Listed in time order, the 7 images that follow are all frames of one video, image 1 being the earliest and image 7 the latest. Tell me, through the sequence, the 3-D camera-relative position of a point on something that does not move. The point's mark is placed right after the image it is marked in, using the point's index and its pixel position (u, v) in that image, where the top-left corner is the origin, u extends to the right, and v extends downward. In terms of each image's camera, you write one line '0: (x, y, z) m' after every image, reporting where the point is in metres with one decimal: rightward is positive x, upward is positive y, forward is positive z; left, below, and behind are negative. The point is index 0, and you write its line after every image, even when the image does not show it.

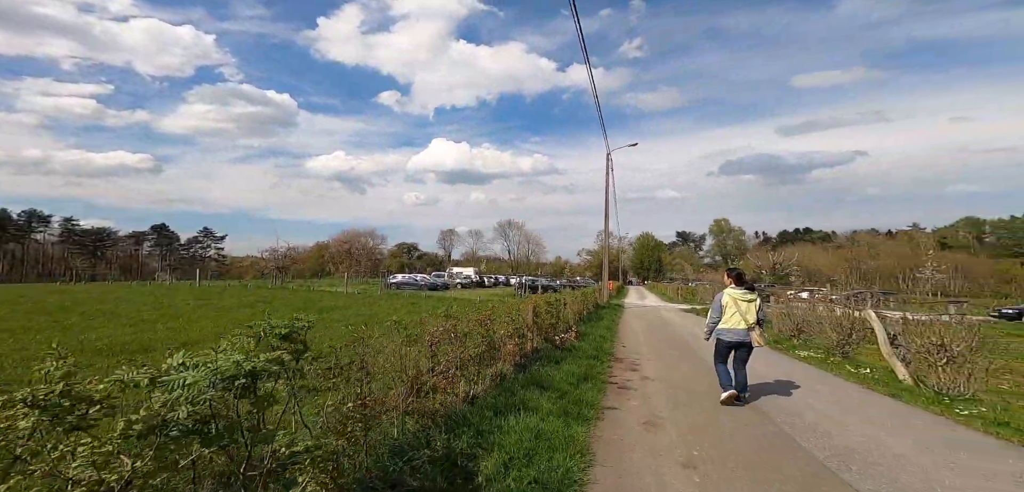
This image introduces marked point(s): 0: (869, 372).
0: (+8.1, -3.0, +11.5) m
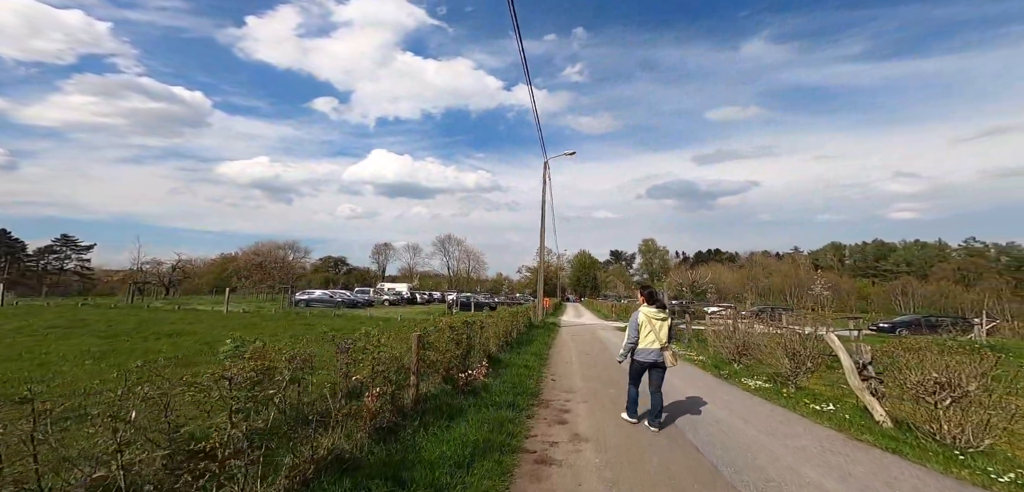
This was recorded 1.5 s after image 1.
0: (+6.1, -3.2, +9.5) m
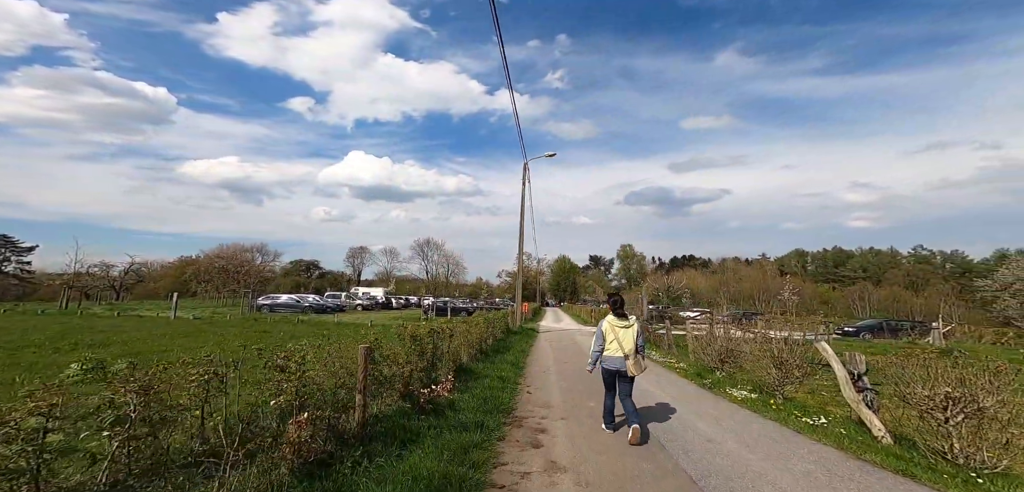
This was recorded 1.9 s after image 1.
0: (+5.6, -3.2, +8.8) m
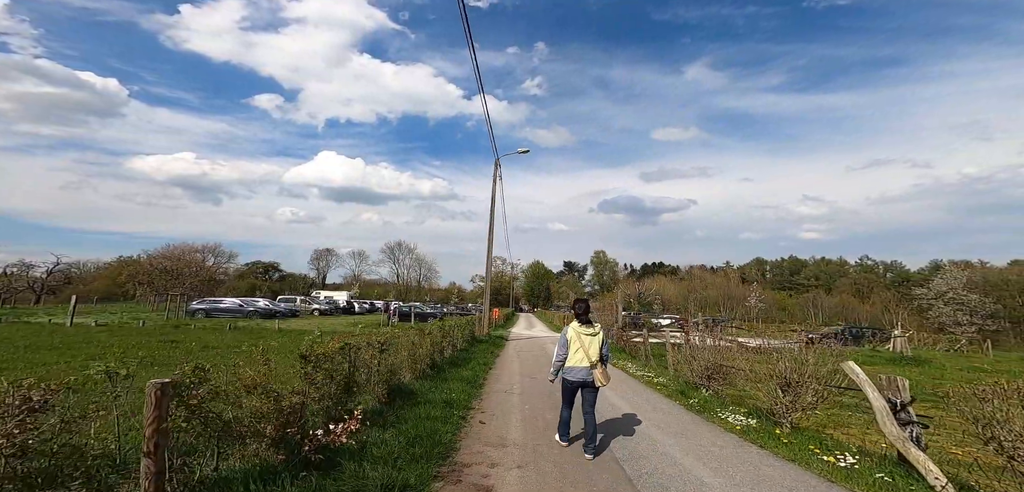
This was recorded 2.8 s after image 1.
0: (+4.9, -3.1, +7.0) m
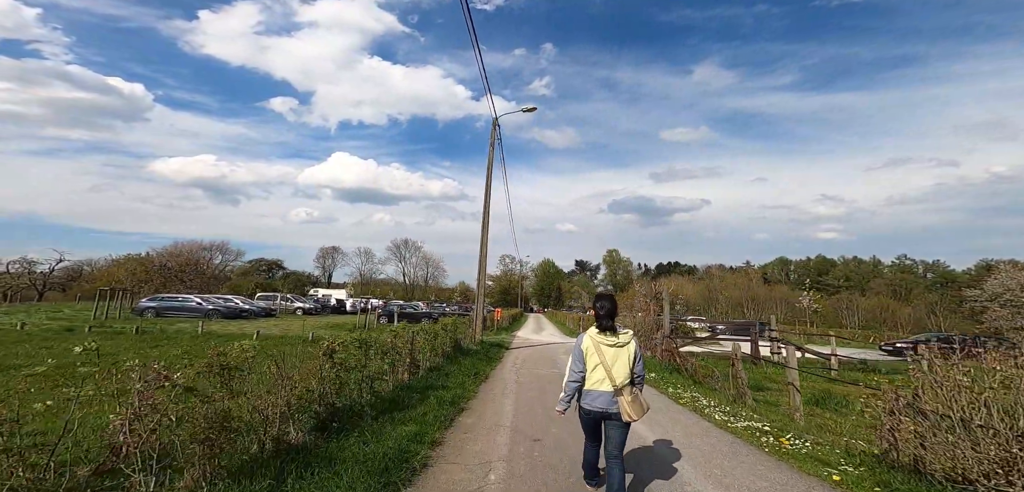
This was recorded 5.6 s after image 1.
0: (+4.7, -2.6, +3.0) m
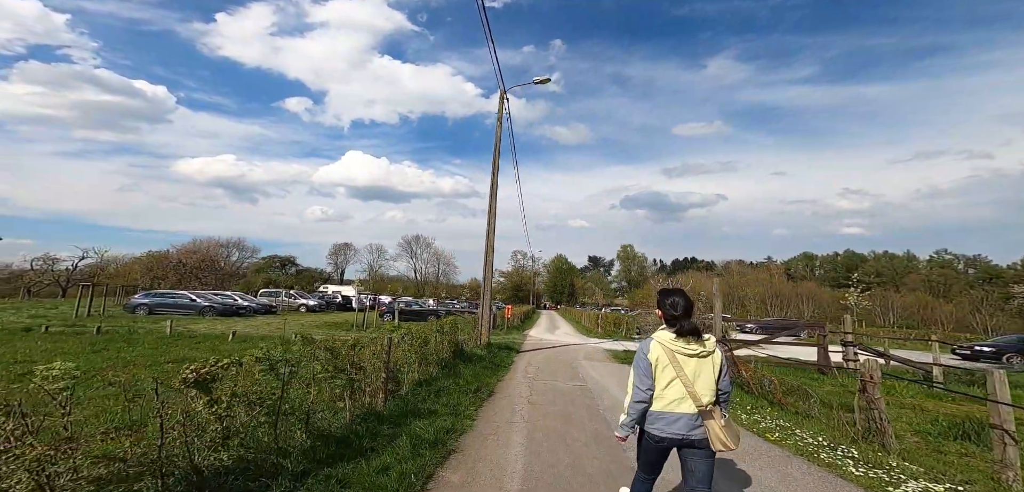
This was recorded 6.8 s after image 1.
0: (+4.7, -2.4, +1.4) m
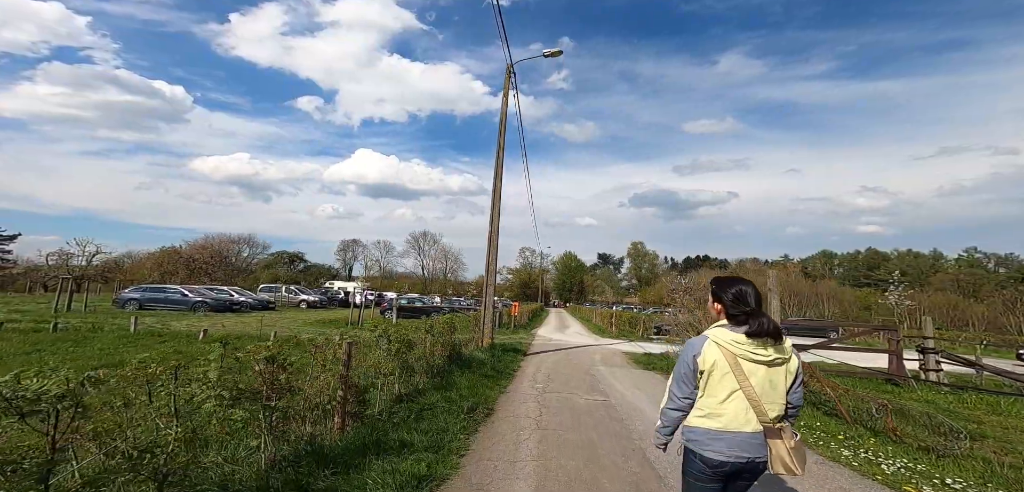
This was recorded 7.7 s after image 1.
0: (+4.7, -2.2, +0.2) m
